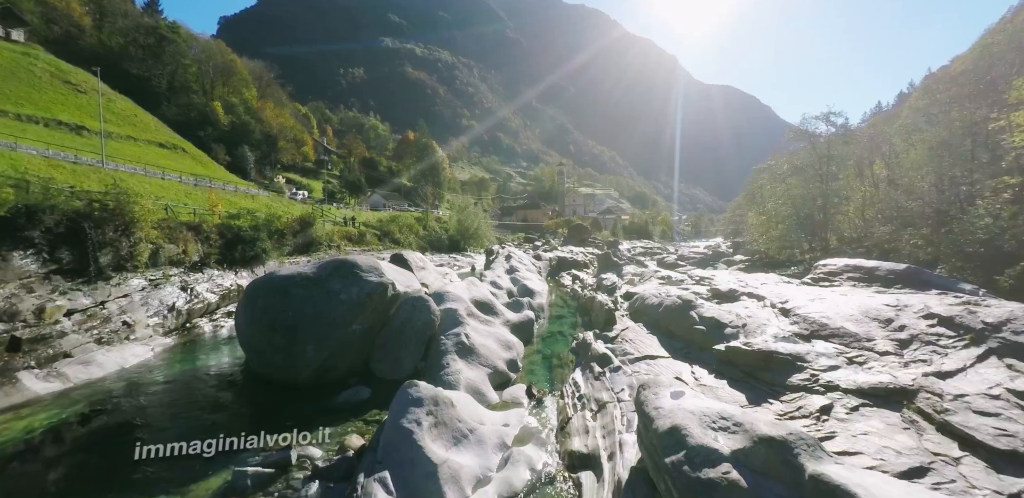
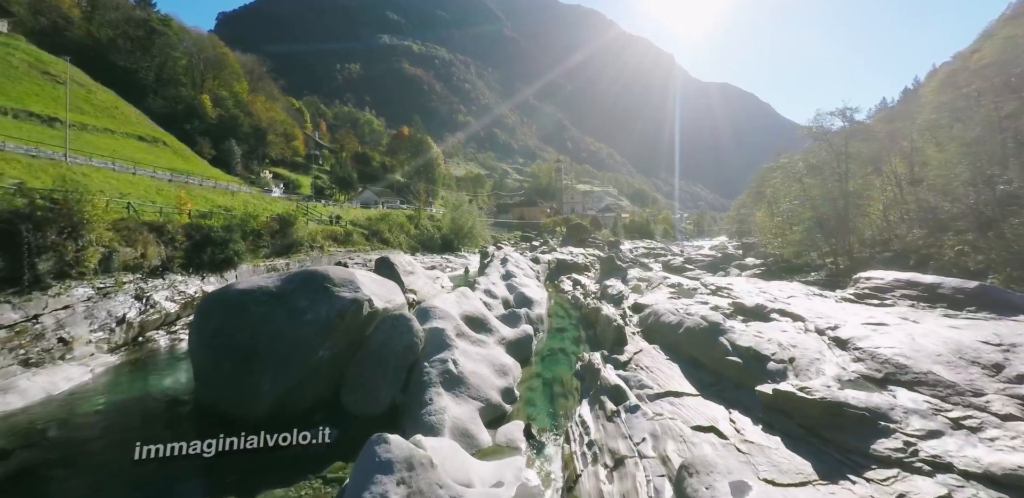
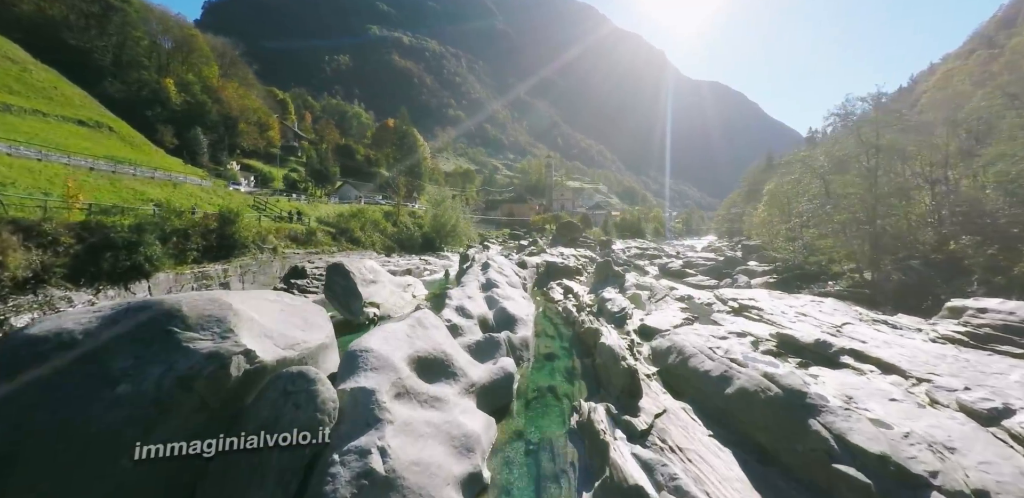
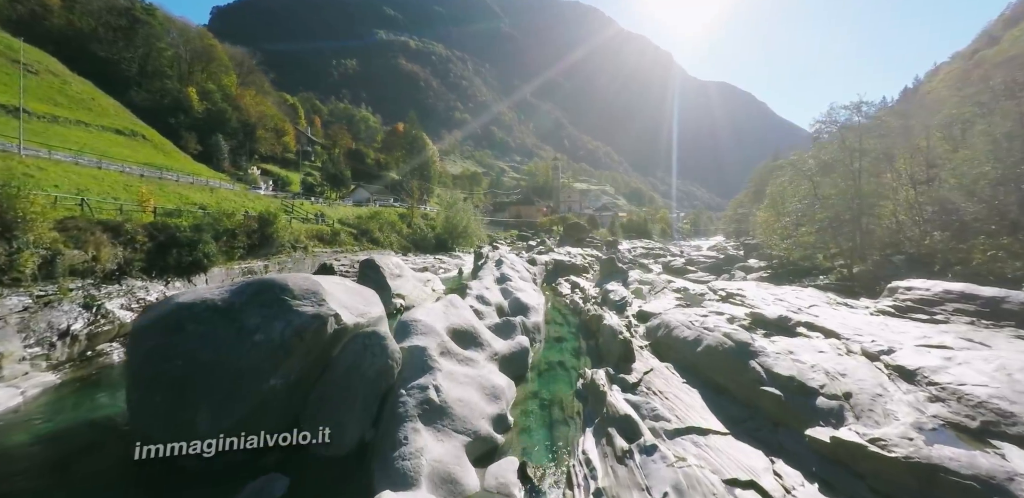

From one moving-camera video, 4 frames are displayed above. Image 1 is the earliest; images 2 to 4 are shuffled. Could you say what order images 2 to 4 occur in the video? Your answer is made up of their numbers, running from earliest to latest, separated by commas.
2, 4, 3
